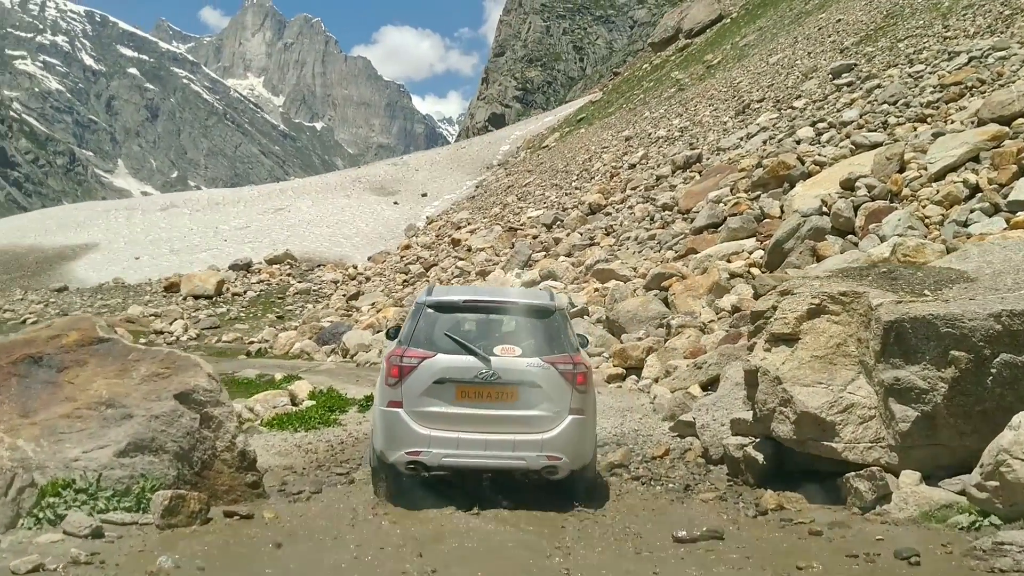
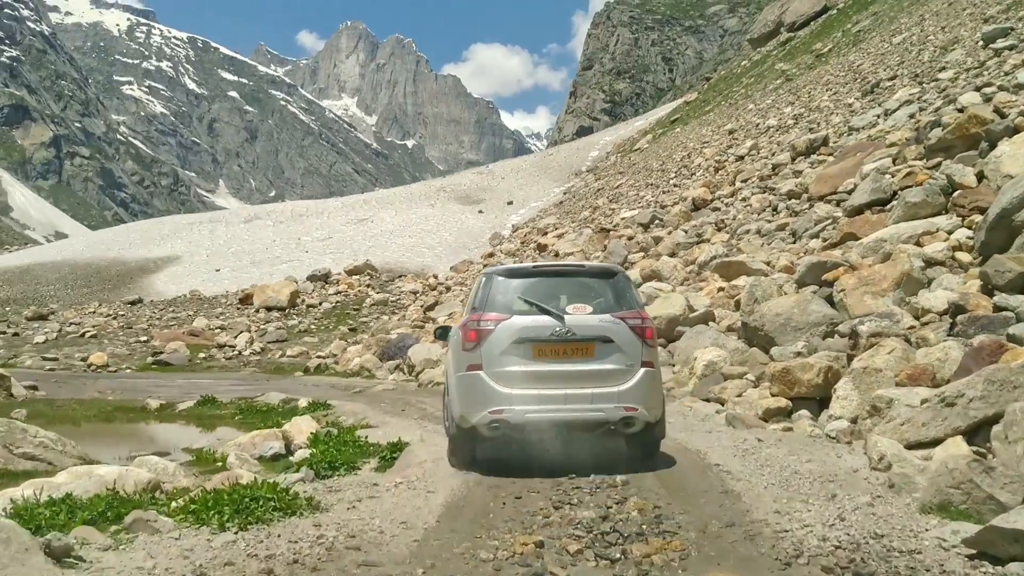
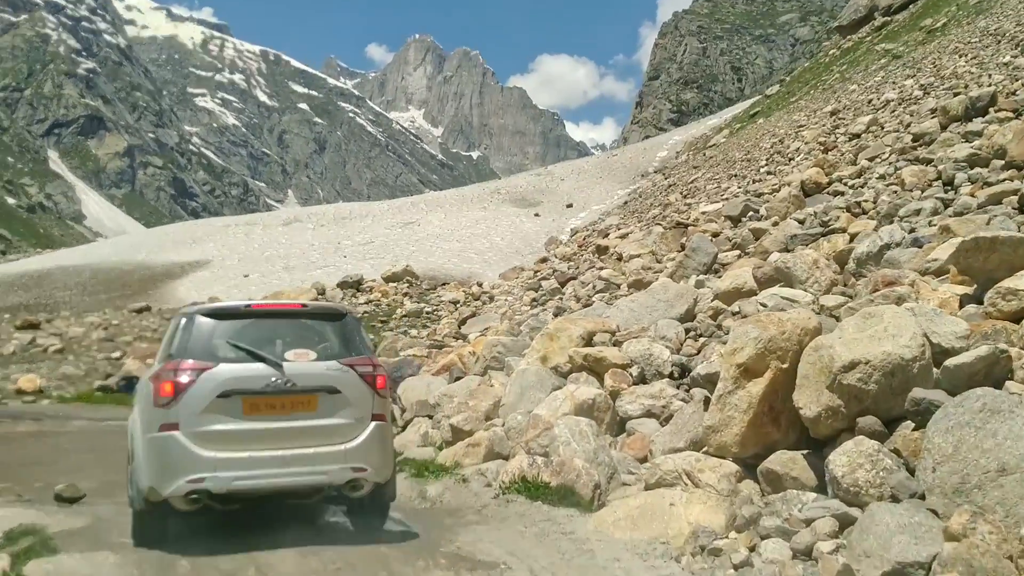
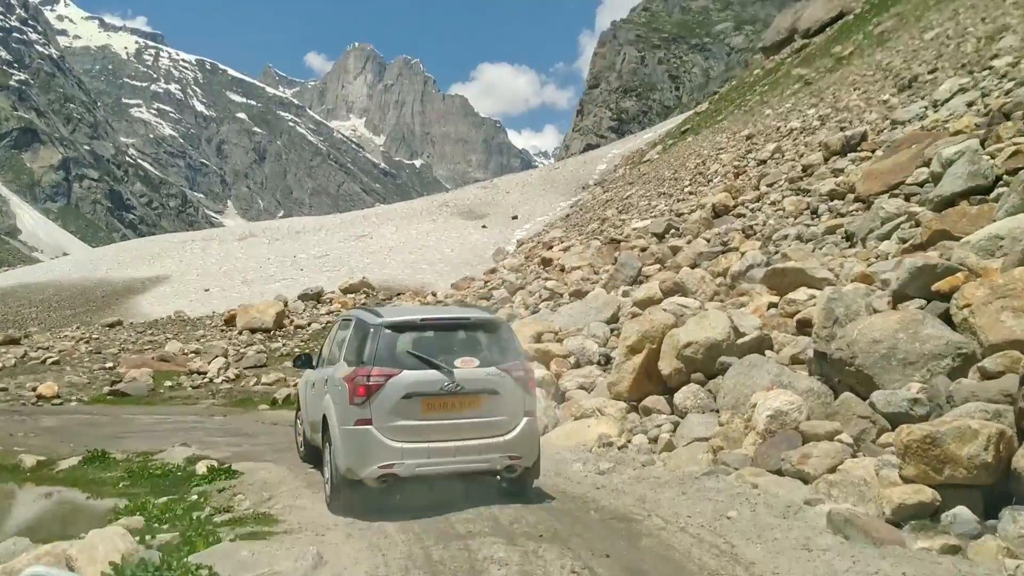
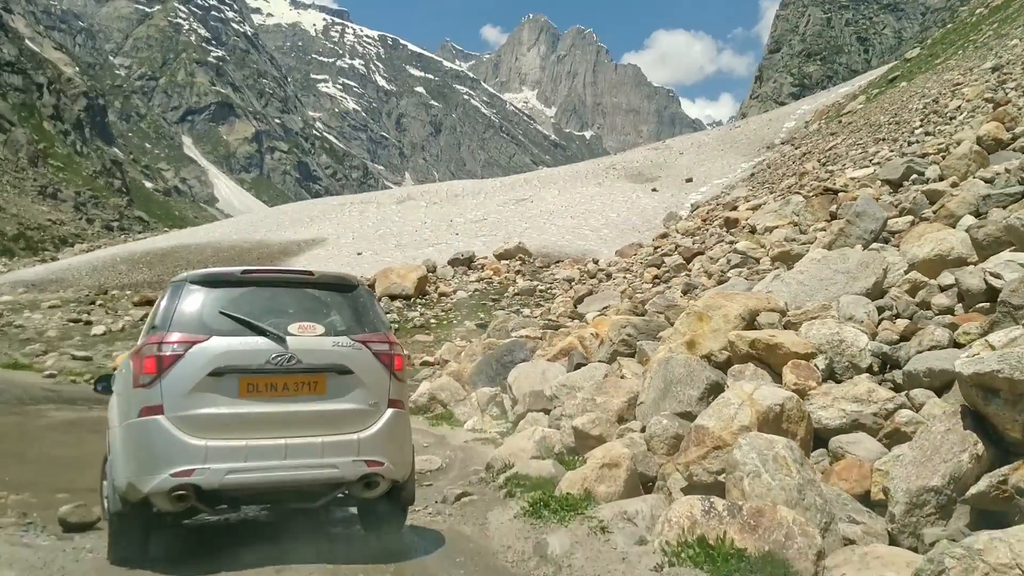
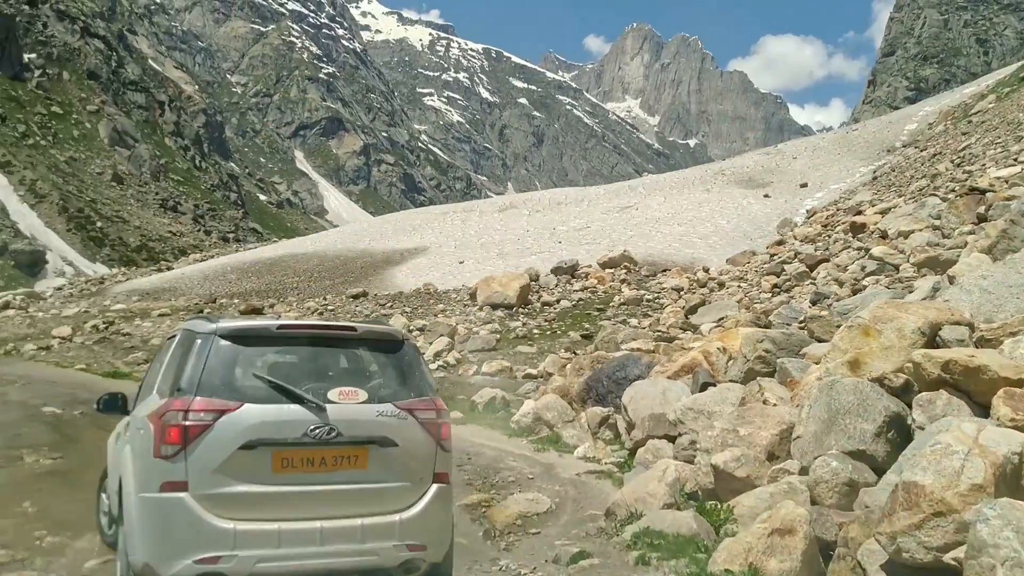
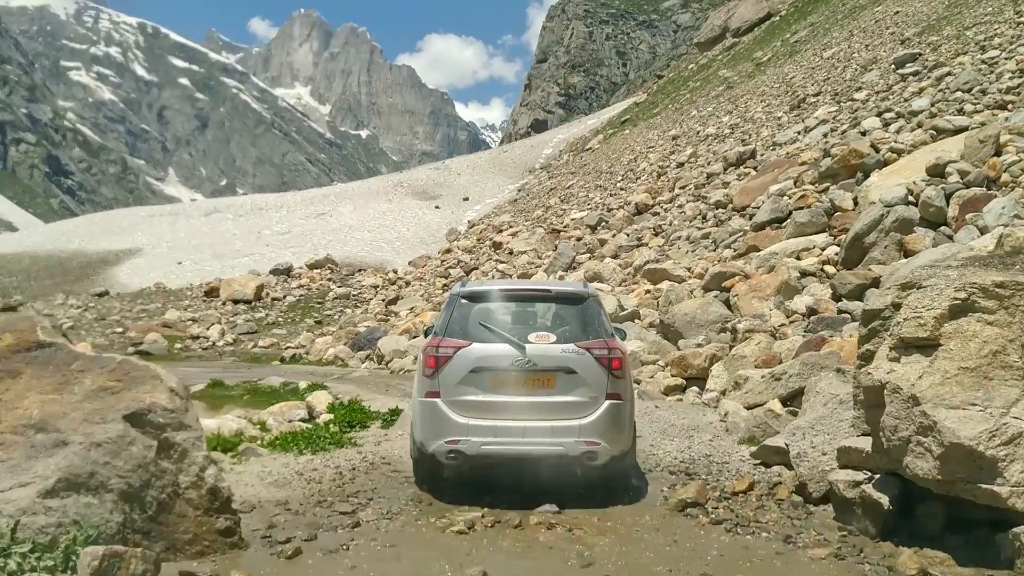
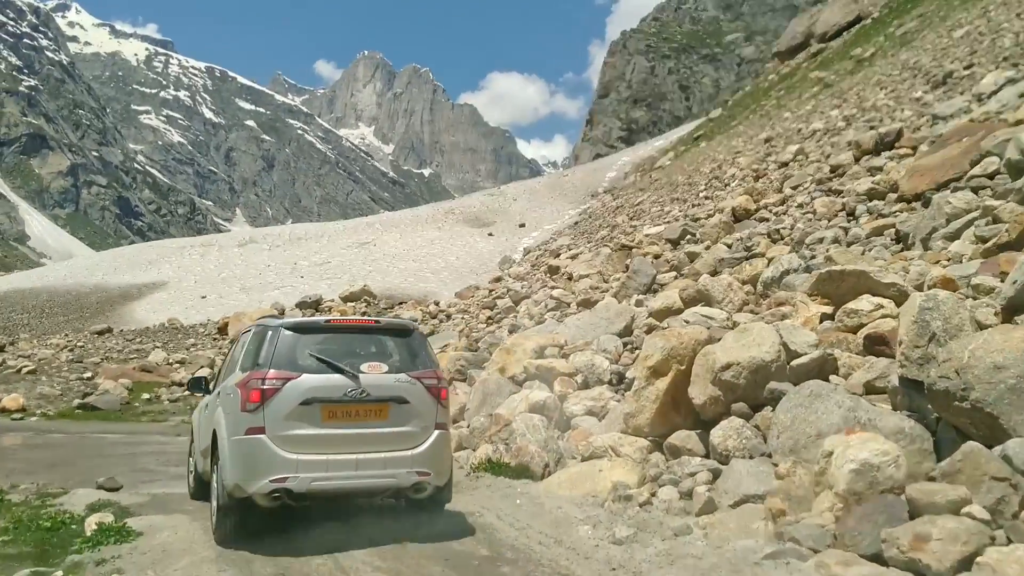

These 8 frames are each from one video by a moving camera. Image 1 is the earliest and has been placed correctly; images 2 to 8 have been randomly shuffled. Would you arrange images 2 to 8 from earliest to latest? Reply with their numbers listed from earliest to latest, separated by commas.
7, 2, 4, 8, 3, 5, 6
